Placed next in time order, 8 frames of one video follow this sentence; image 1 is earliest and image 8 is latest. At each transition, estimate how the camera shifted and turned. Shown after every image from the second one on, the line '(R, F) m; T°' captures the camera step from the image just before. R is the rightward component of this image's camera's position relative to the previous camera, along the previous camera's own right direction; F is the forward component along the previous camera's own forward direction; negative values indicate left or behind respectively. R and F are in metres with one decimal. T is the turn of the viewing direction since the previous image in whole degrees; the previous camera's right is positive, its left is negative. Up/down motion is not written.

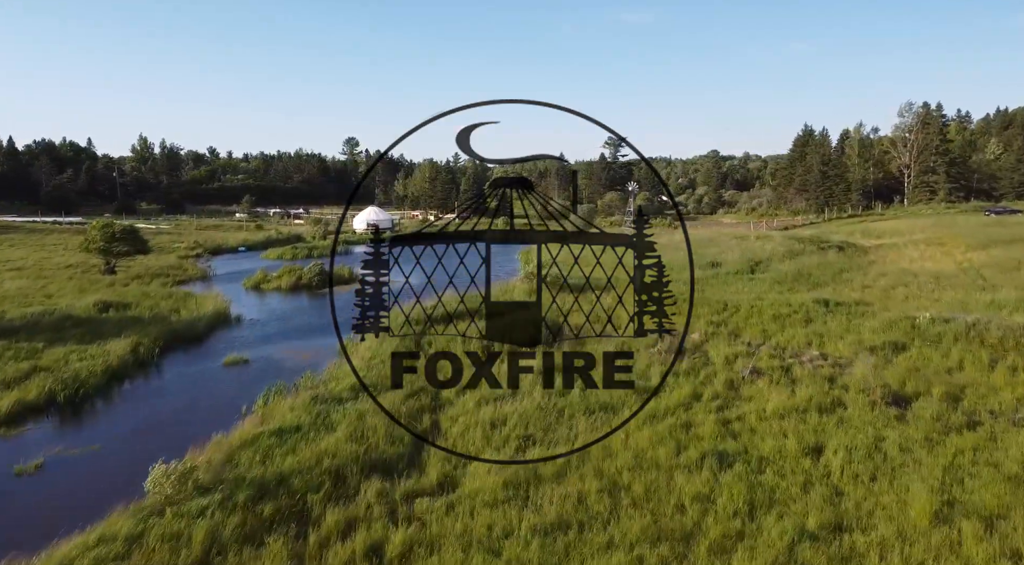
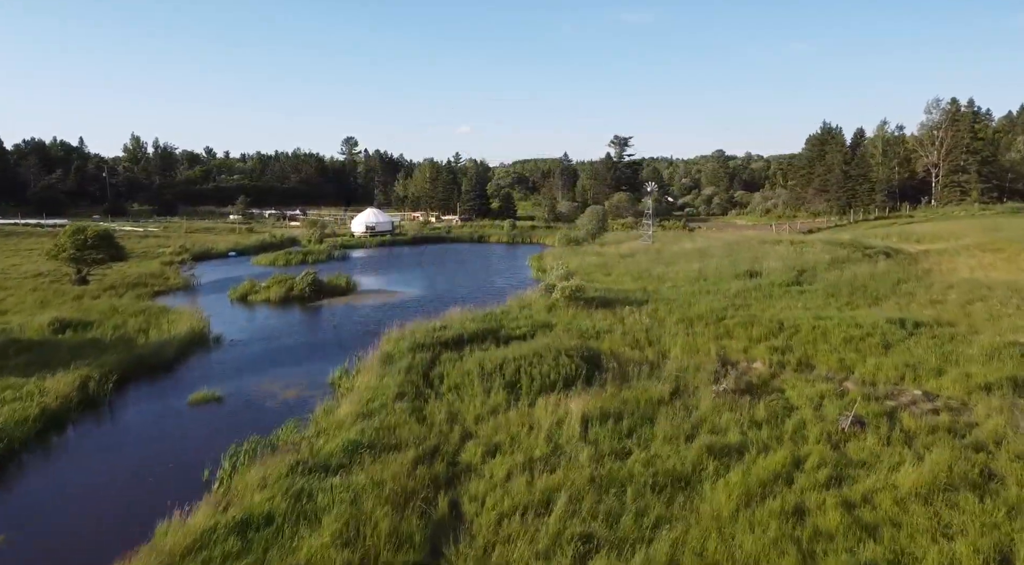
(-0.6, +3.3) m; 0°
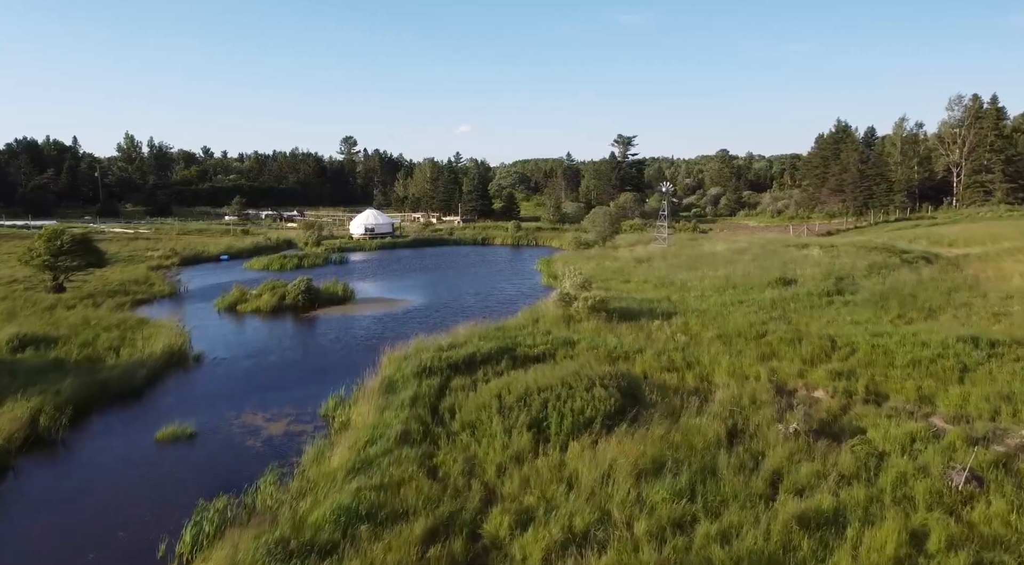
(-0.4, +2.4) m; 0°
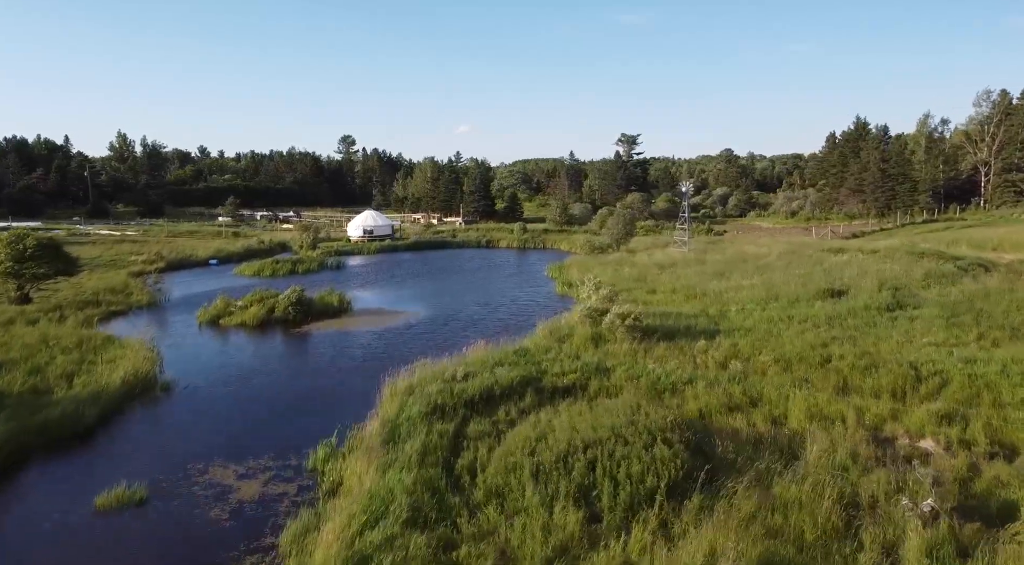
(-0.5, +2.9) m; 0°
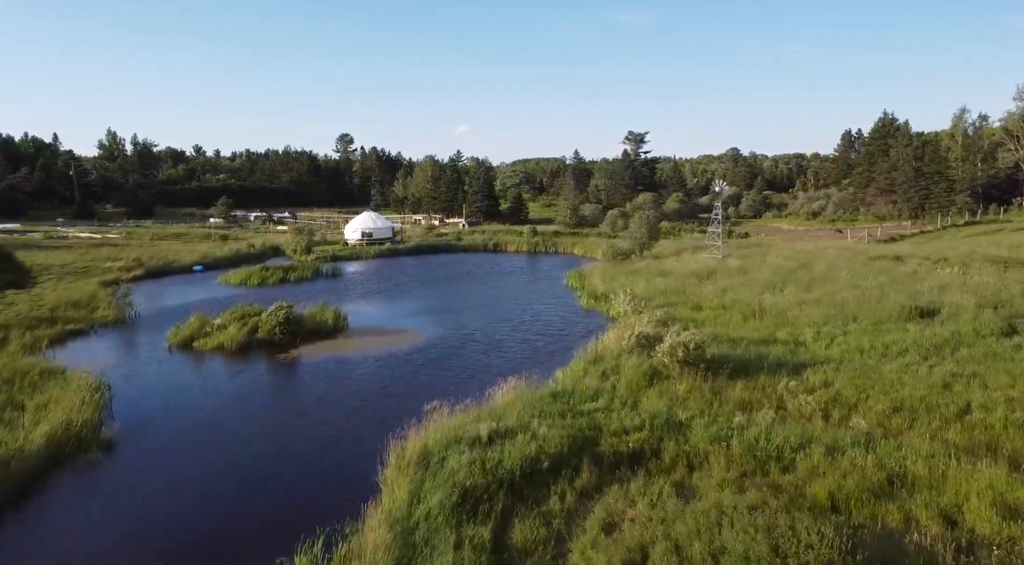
(-0.8, +3.8) m; 0°
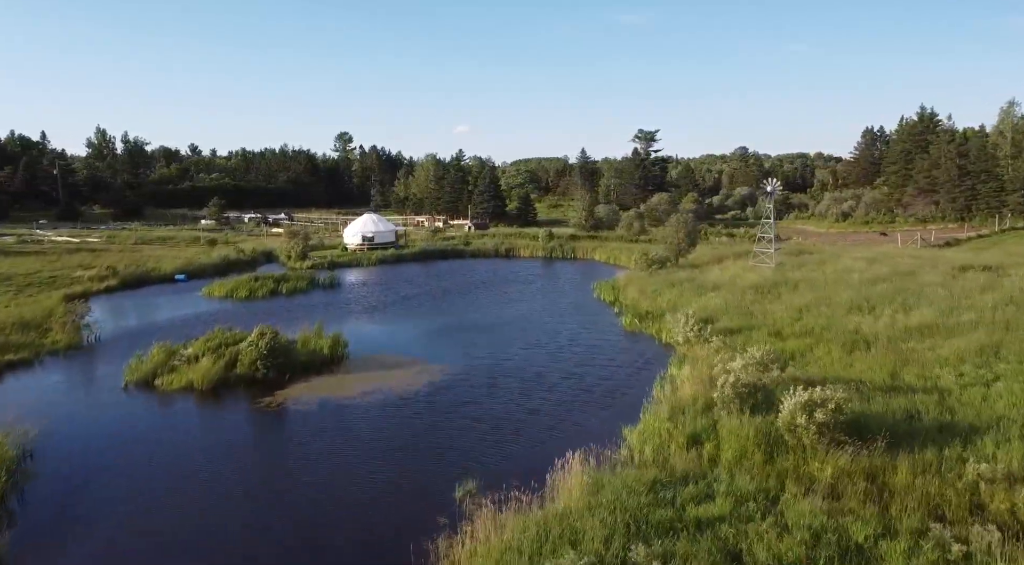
(-1.0, +4.3) m; 0°
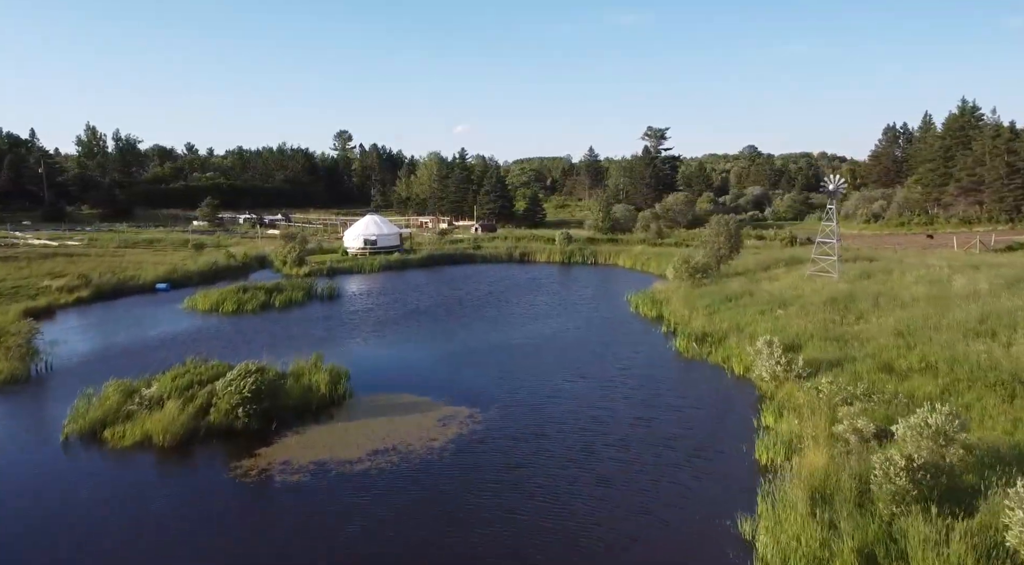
(-1.0, +3.9) m; 0°
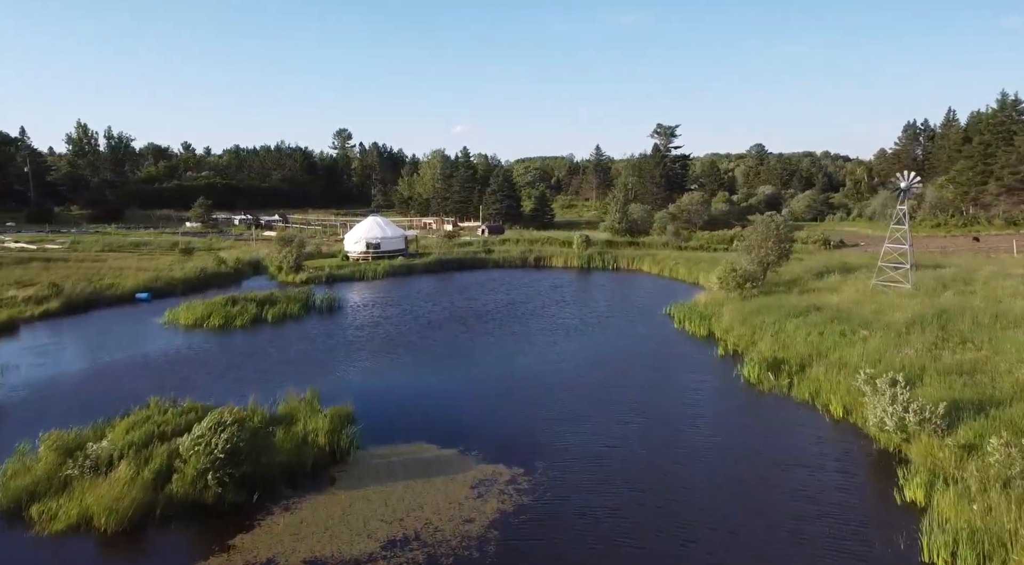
(-0.9, +3.4) m; 0°
